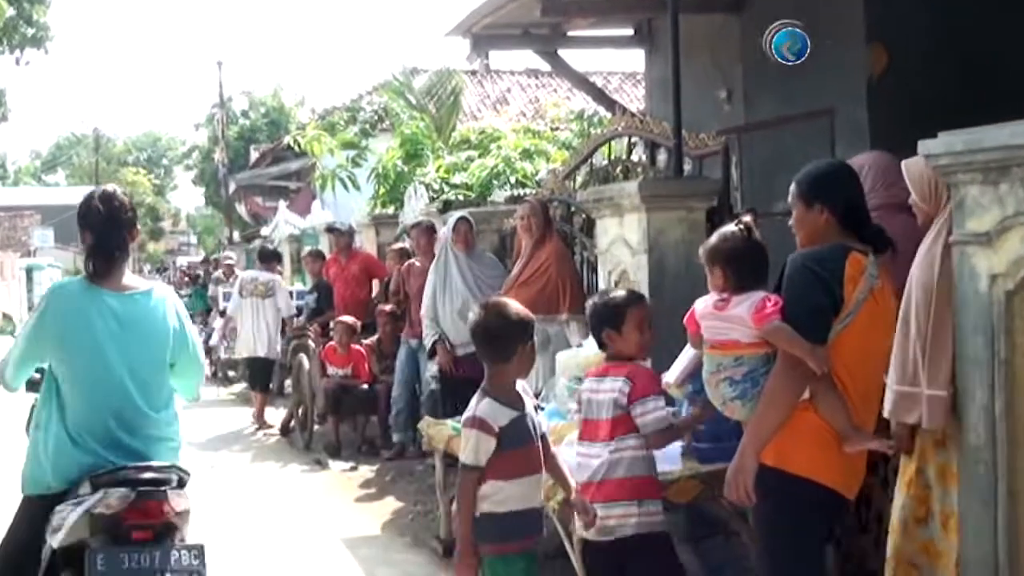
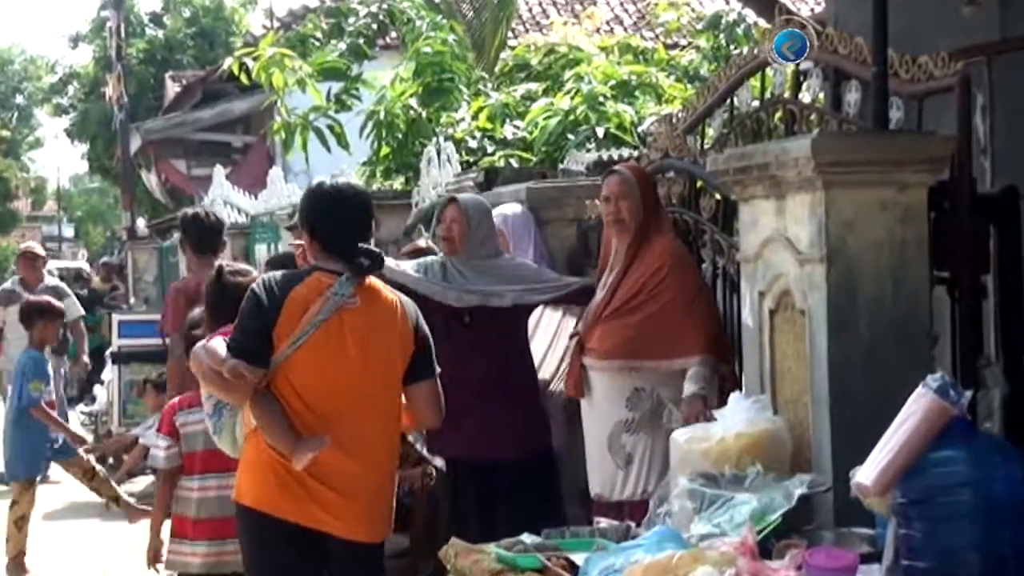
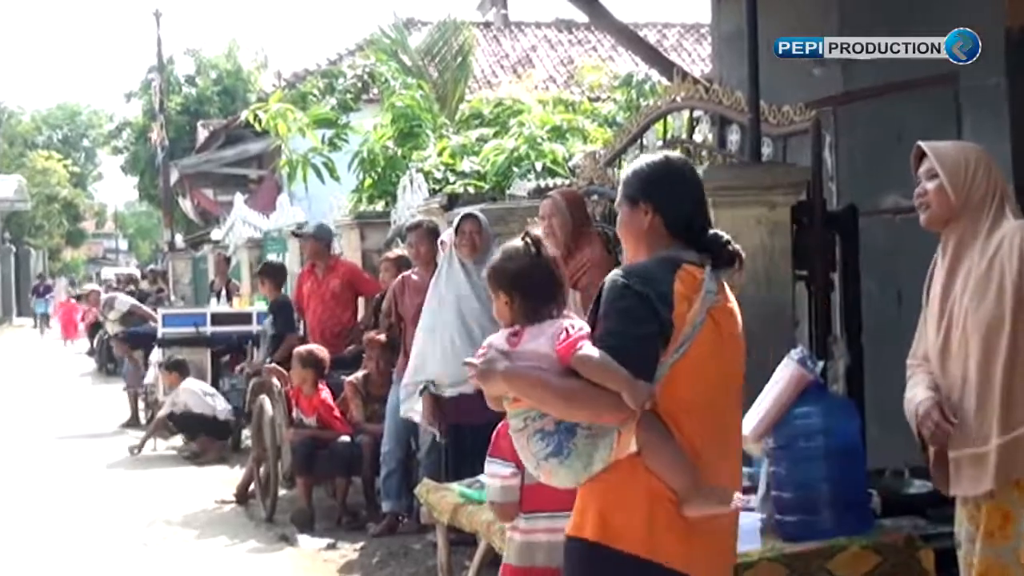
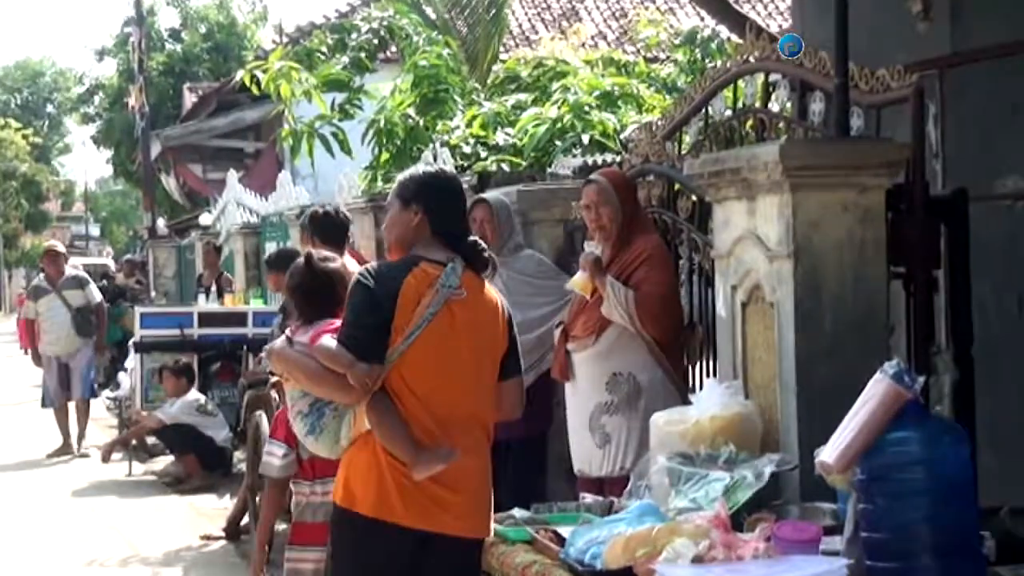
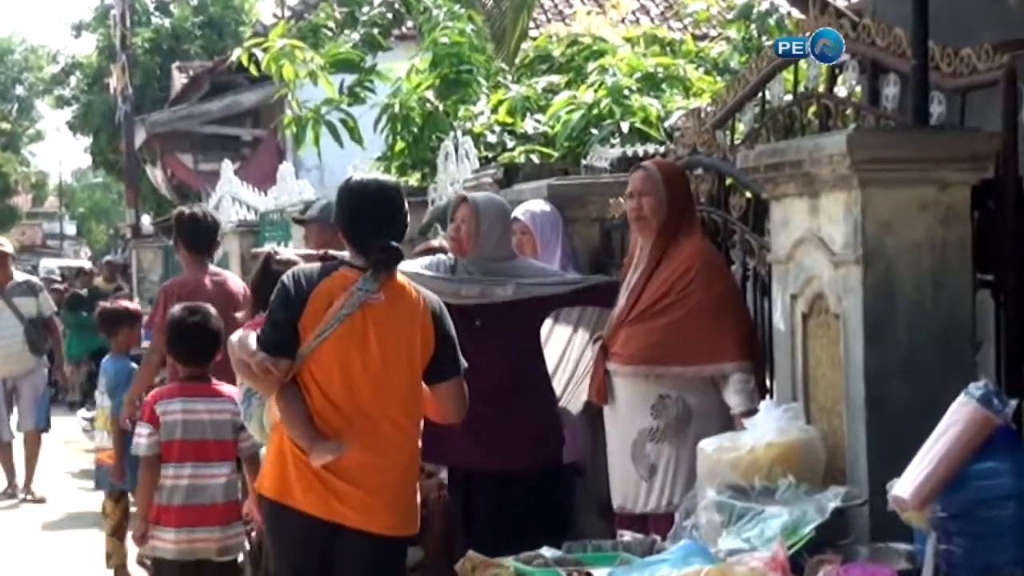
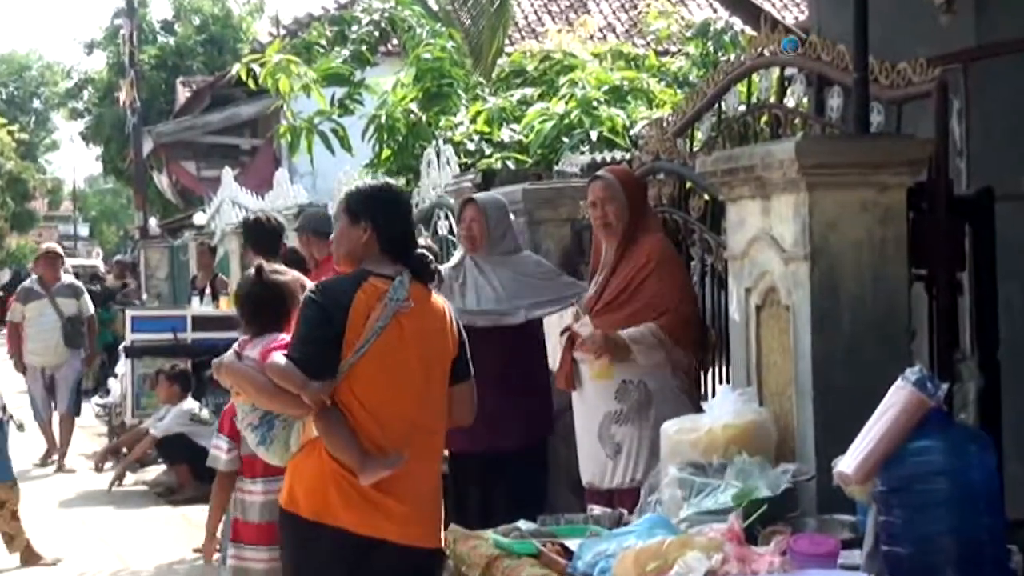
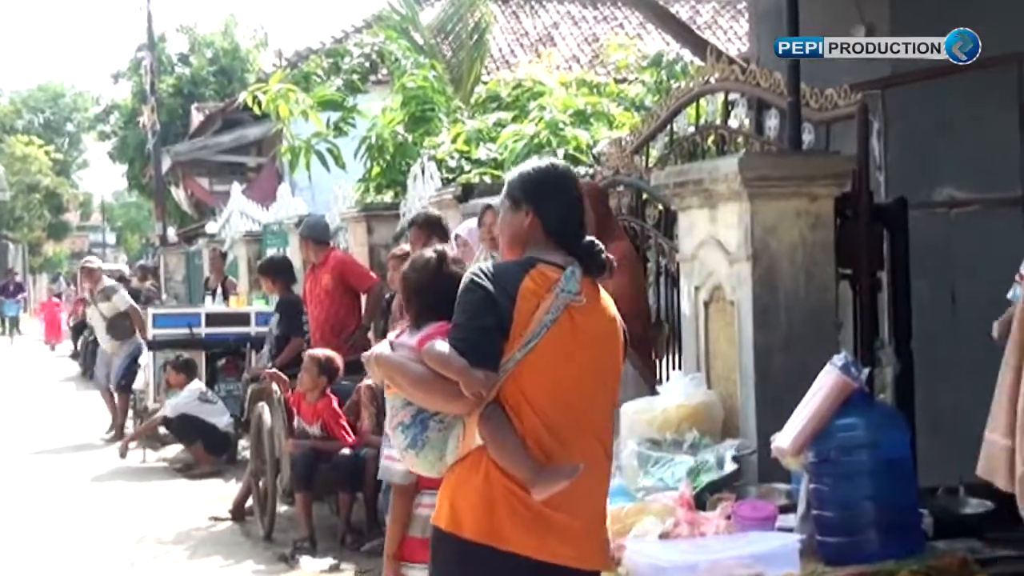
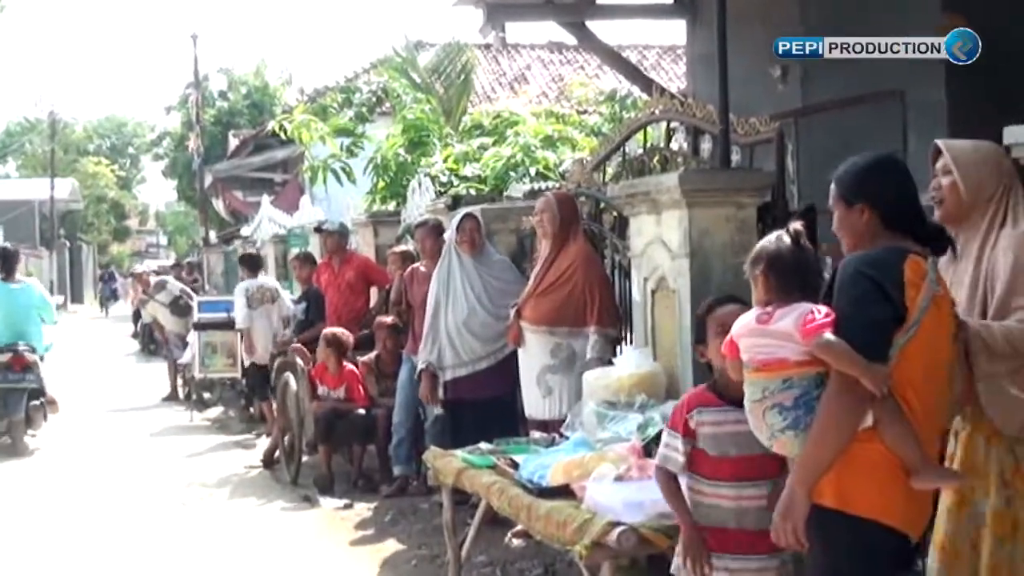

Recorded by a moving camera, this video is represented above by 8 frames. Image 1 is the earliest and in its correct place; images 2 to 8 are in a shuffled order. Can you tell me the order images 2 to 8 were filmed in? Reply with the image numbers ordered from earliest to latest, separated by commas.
8, 3, 7, 4, 6, 2, 5
